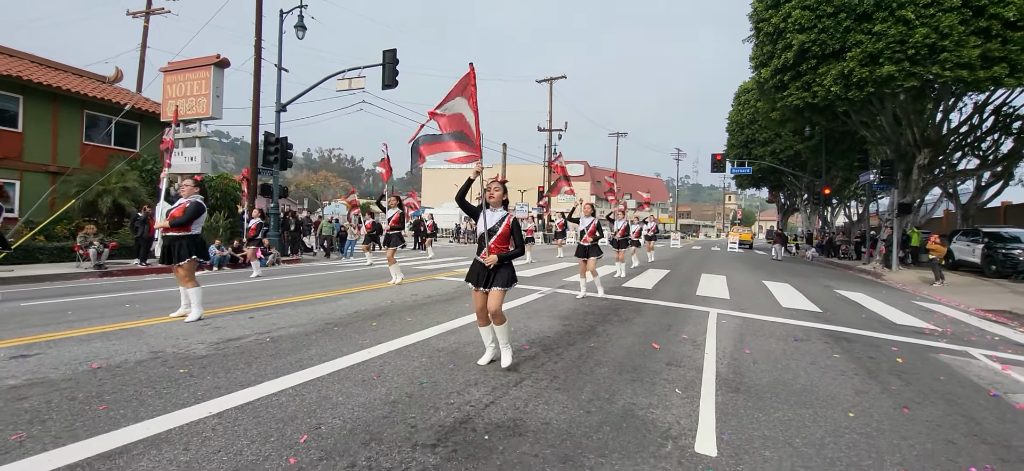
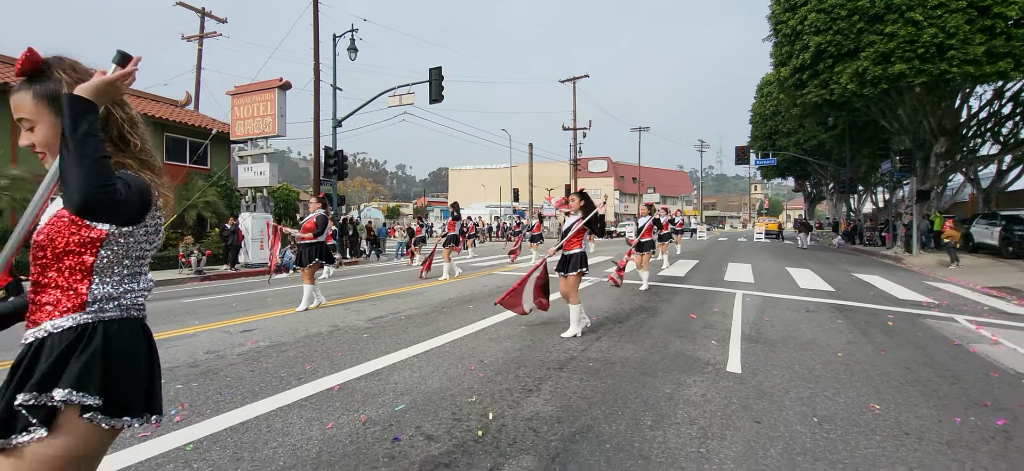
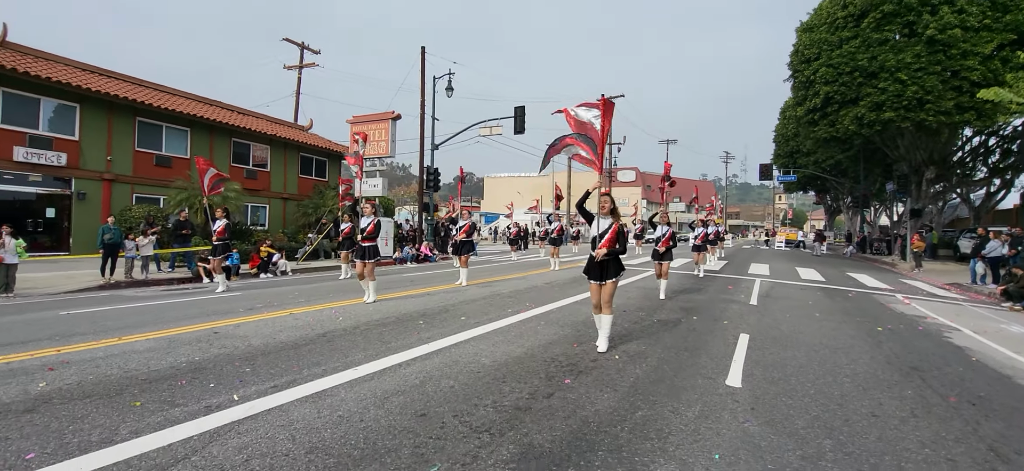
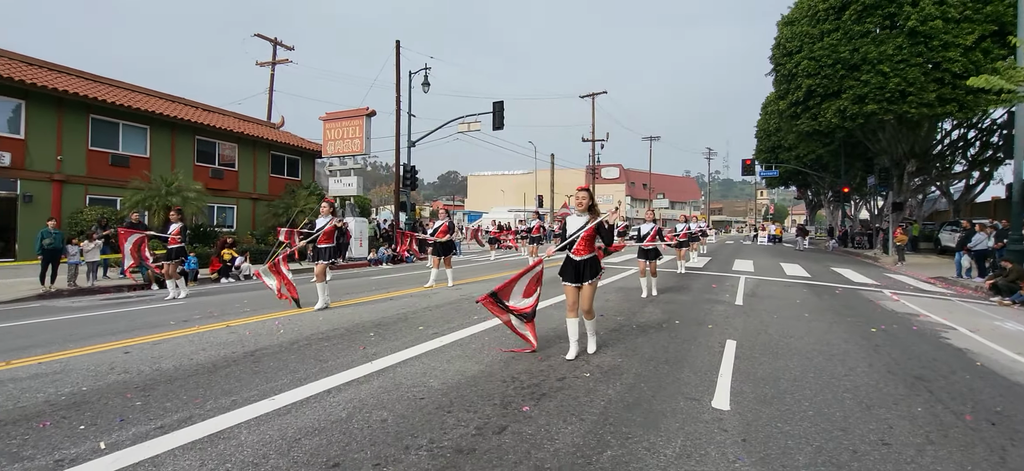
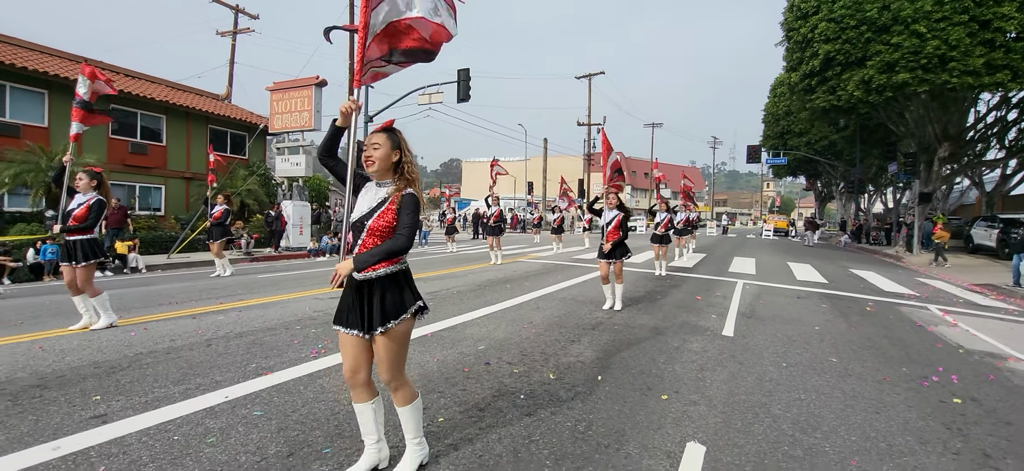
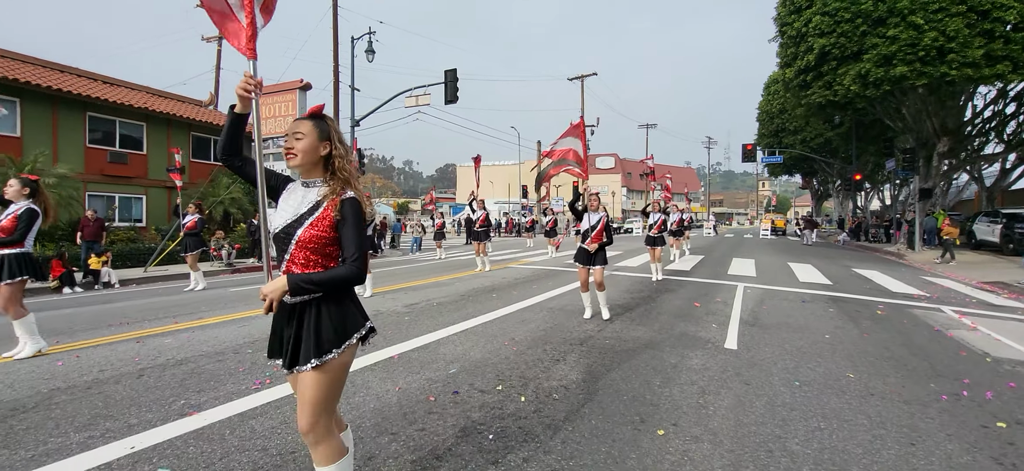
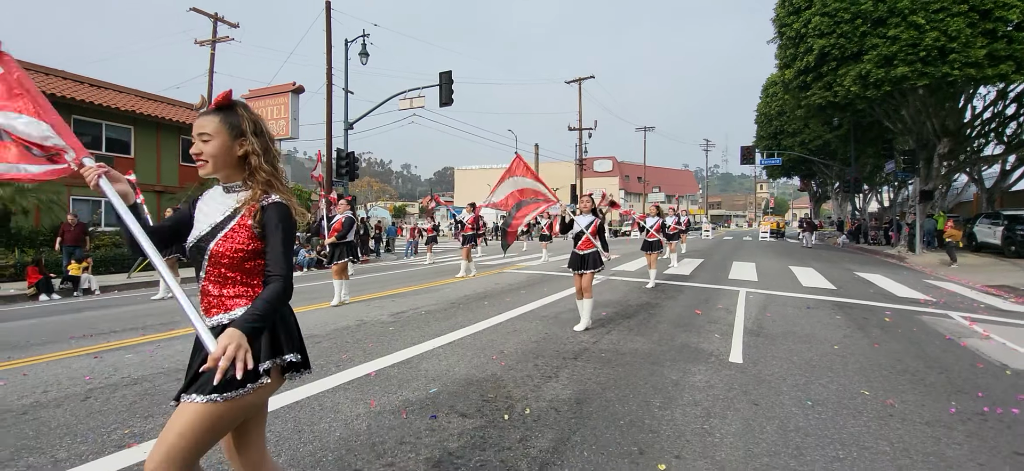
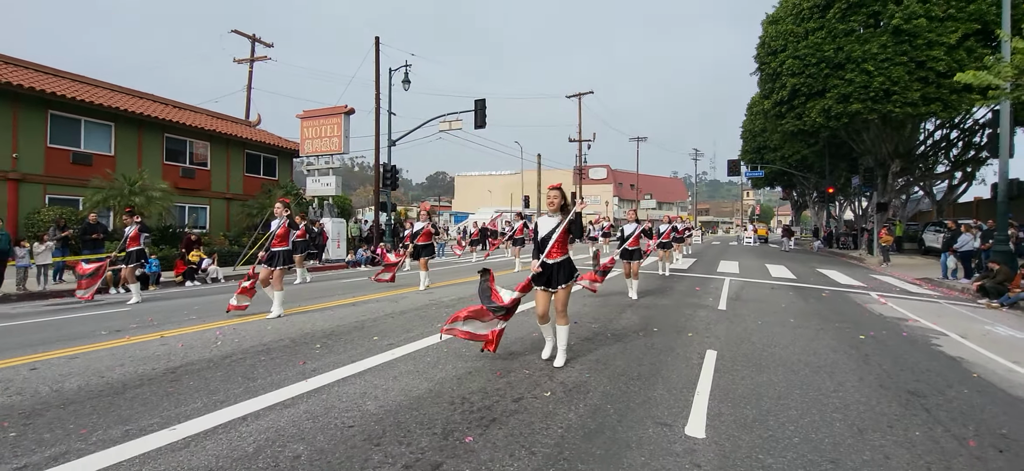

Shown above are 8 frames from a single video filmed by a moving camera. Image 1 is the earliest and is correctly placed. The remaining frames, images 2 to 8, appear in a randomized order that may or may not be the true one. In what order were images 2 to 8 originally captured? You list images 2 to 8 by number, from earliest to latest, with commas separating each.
2, 7, 6, 5, 8, 4, 3
